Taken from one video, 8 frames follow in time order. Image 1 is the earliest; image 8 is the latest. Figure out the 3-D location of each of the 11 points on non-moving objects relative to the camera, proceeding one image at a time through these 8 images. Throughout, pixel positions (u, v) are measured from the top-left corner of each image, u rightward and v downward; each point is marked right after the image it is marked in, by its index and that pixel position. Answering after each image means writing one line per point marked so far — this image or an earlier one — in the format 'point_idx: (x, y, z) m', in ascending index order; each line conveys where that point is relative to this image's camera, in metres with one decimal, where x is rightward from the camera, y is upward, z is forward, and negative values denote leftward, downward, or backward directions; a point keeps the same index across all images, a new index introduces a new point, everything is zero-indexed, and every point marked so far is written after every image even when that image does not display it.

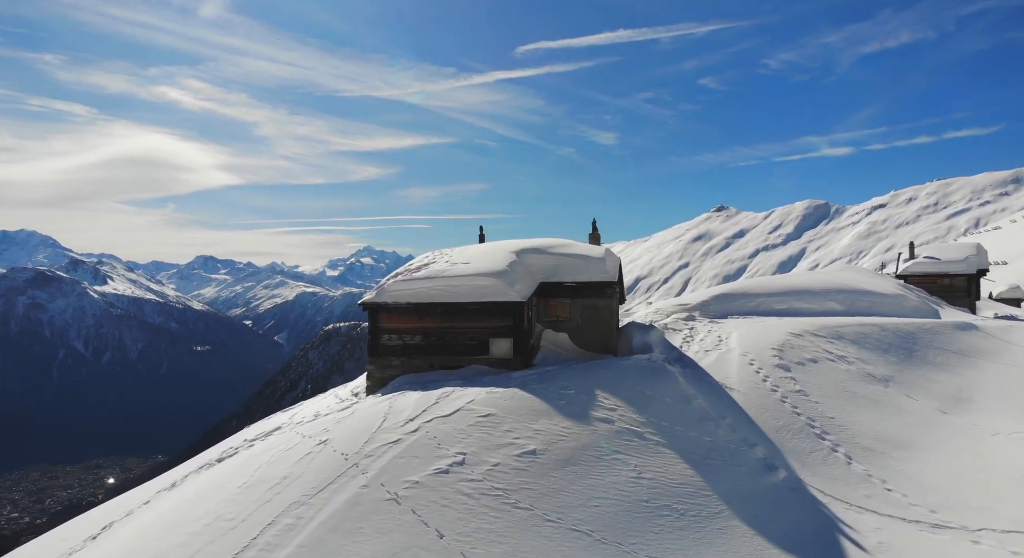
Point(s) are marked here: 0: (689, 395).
0: (+4.9, -3.3, +17.7) m
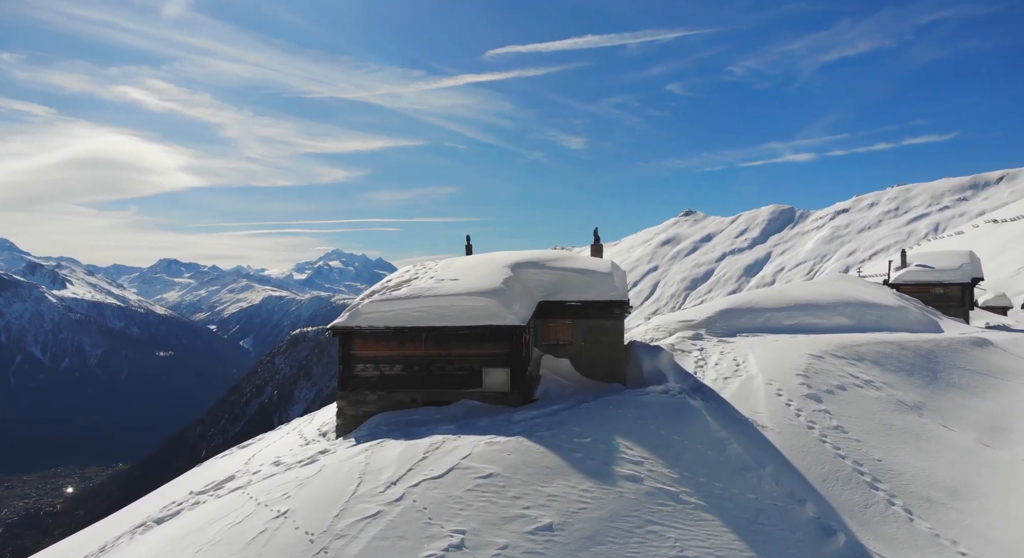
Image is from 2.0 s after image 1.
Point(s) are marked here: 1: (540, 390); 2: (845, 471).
0: (+4.9, -3.8, +15.1) m
1: (+0.8, -3.2, +17.9) m
2: (+7.8, -4.6, +14.9) m
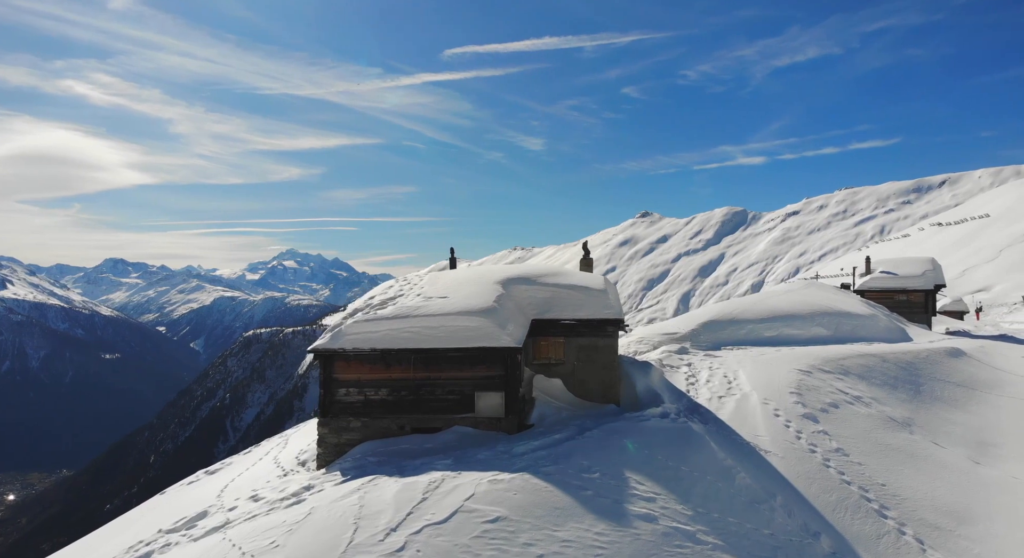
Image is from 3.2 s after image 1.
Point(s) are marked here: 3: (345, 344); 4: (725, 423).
0: (+4.9, -4.4, +14.5) m
1: (+0.6, -3.7, +17.1) m
2: (+7.8, -5.1, +14.5) m
3: (-4.5, -1.8, +17.0) m
4: (+6.1, -4.1, +17.9) m
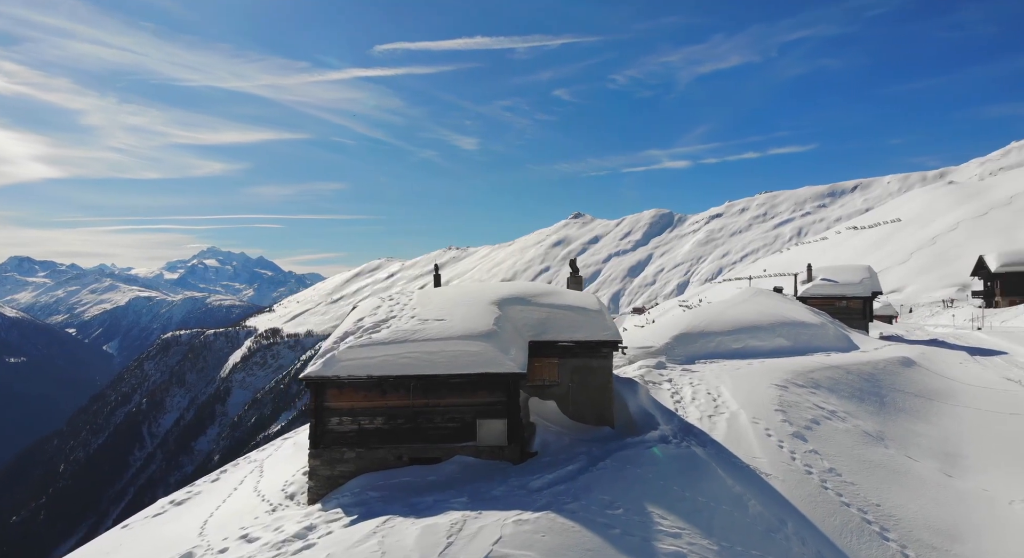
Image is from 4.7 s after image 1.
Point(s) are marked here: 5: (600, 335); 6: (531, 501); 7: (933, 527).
0: (+5.2, -5.0, +14.5) m
1: (+0.7, -4.3, +16.6) m
2: (+8.0, -5.8, +14.8) m
3: (-4.4, -2.4, +16.1) m
4: (+6.0, -4.7, +18.0) m
5: (+2.5, -1.7, +18.4) m
6: (+0.4, -4.5, +12.9) m
7: (+10.1, -6.1, +15.3) m
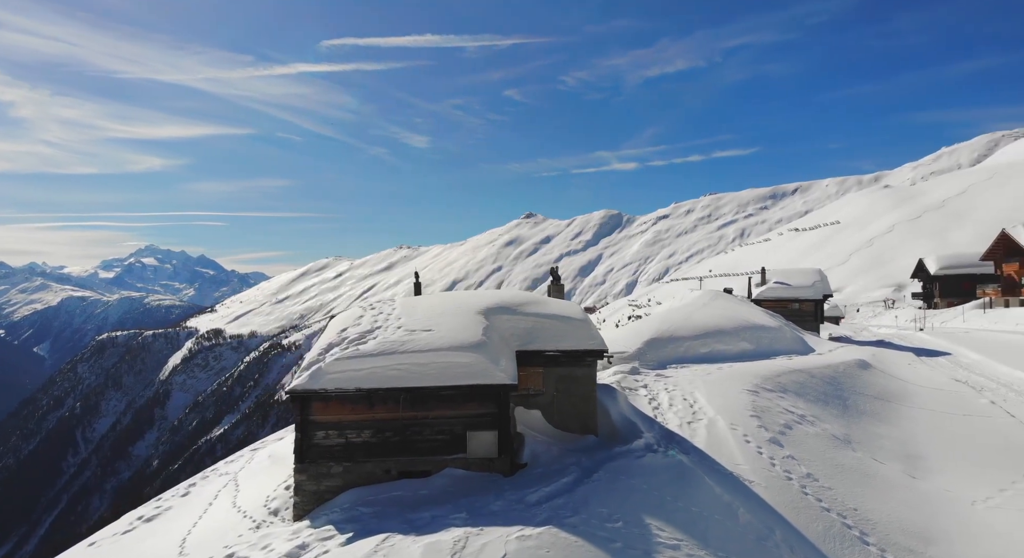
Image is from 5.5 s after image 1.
0: (+5.0, -5.3, +14.8) m
1: (+0.4, -4.5, +16.6) m
2: (+7.9, -6.1, +15.3) m
3: (-4.6, -2.6, +15.7) m
4: (+5.6, -5.0, +18.4) m
5: (+2.1, -1.9, +18.5) m
6: (+0.4, -4.8, +12.9) m
7: (+9.9, -6.4, +16.0) m
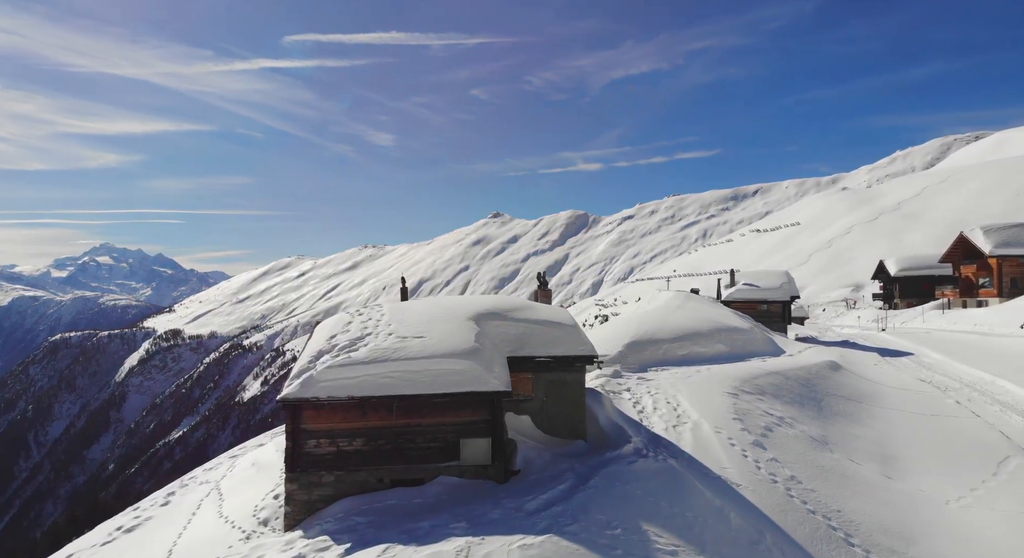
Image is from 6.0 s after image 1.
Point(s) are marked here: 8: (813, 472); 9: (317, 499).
0: (+4.9, -5.4, +15.1) m
1: (+0.2, -4.7, +16.7) m
2: (+7.7, -6.2, +15.7) m
3: (-4.8, -2.8, +15.5) m
4: (+5.3, -5.2, +18.7) m
5: (+1.9, -2.1, +18.6) m
6: (+0.4, -5.0, +12.9) m
7: (+9.8, -6.6, +16.5) m
8: (+9.1, -5.9, +19.2) m
9: (-4.8, -5.4, +15.5) m
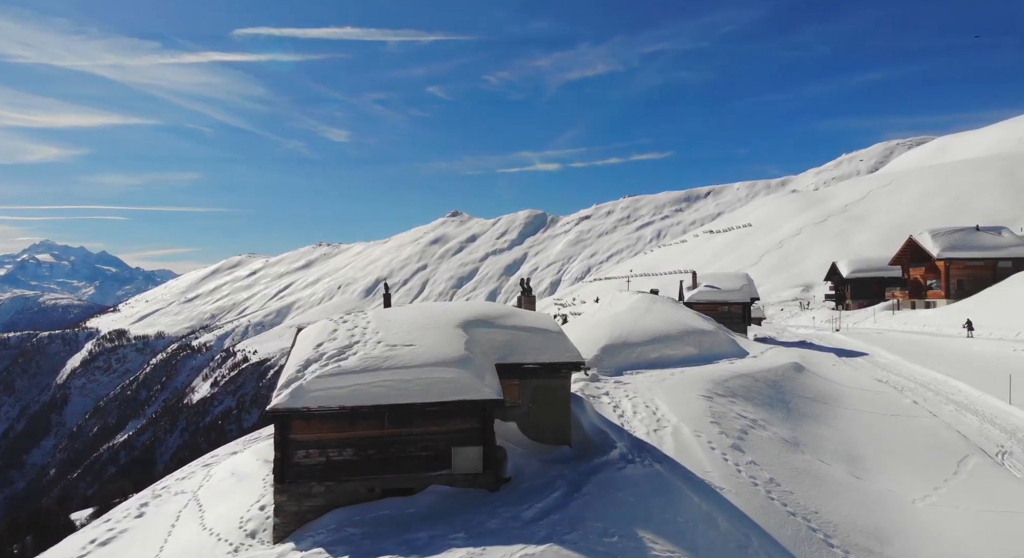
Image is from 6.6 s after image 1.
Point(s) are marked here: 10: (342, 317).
0: (+4.8, -5.7, +15.5) m
1: (-0.1, -4.9, +16.7) m
2: (+7.5, -6.5, +16.3) m
3: (-4.9, -3.0, +15.2) m
4: (+4.9, -5.4, +19.1) m
5: (+1.5, -2.3, +18.8) m
6: (+0.4, -5.2, +13.0) m
7: (+9.5, -6.8, +17.2) m
8: (+8.7, -6.1, +19.8) m
9: (-4.9, -5.6, +15.2) m
10: (-5.3, -1.2, +19.6) m
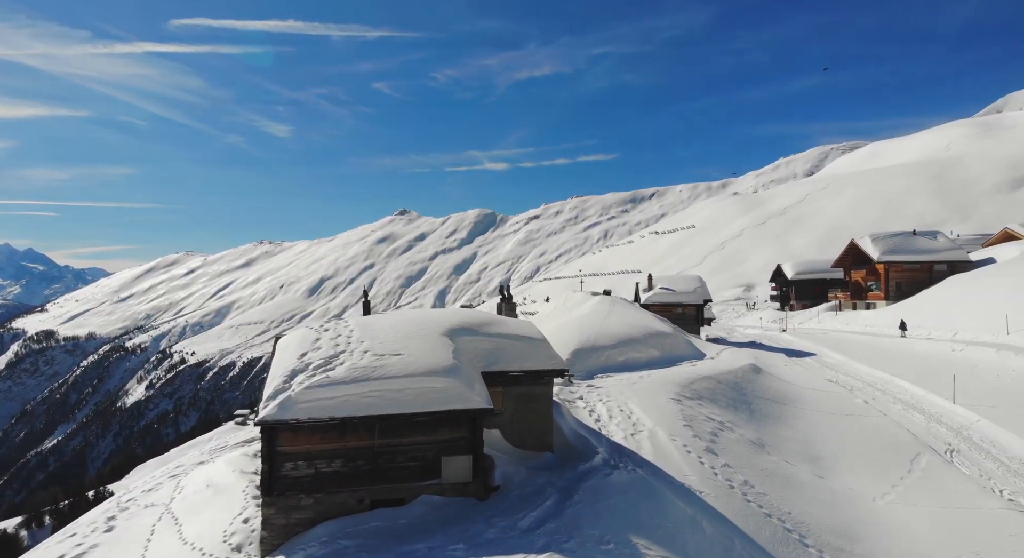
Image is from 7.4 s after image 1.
0: (+4.5, -5.9, +16.0) m
1: (-0.4, -5.2, +16.9) m
2: (+7.2, -6.7, +17.0) m
3: (-5.1, -3.2, +15.0) m
4: (+4.4, -5.7, +19.6) m
5: (+1.0, -2.6, +19.0) m
6: (+0.3, -5.4, +13.2) m
7: (+9.1, -7.1, +18.1) m
8: (+8.1, -6.4, +20.6) m
9: (-5.1, -5.8, +15.0) m
10: (-5.8, -1.4, +19.3) m
